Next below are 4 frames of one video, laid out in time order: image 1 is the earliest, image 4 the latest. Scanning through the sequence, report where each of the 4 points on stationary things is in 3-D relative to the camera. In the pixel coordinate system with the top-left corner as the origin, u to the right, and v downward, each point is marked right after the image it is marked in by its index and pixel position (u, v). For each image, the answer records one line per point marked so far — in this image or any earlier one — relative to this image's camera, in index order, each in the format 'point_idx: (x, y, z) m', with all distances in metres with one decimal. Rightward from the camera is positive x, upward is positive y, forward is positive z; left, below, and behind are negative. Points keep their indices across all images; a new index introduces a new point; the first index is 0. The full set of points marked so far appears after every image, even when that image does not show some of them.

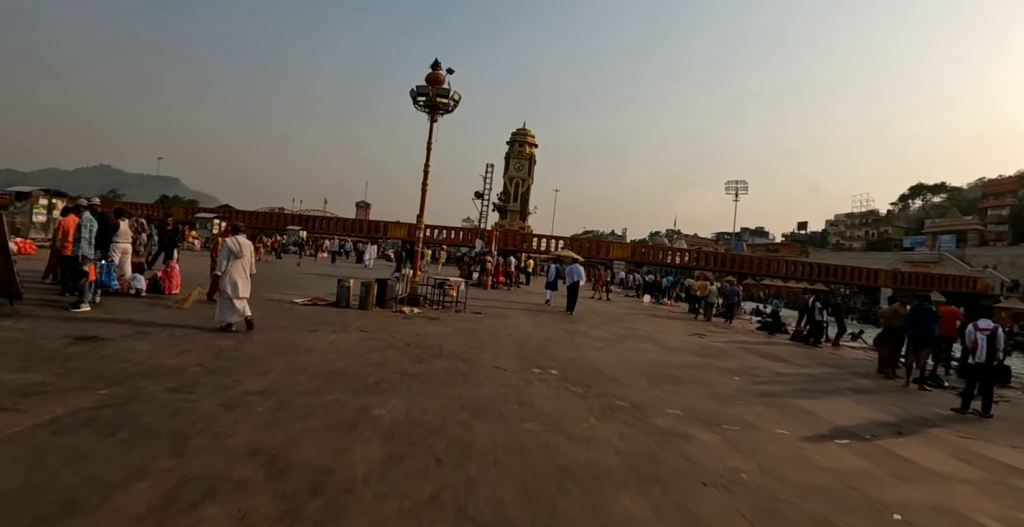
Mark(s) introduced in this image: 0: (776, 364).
0: (+6.6, -2.5, +11.8) m
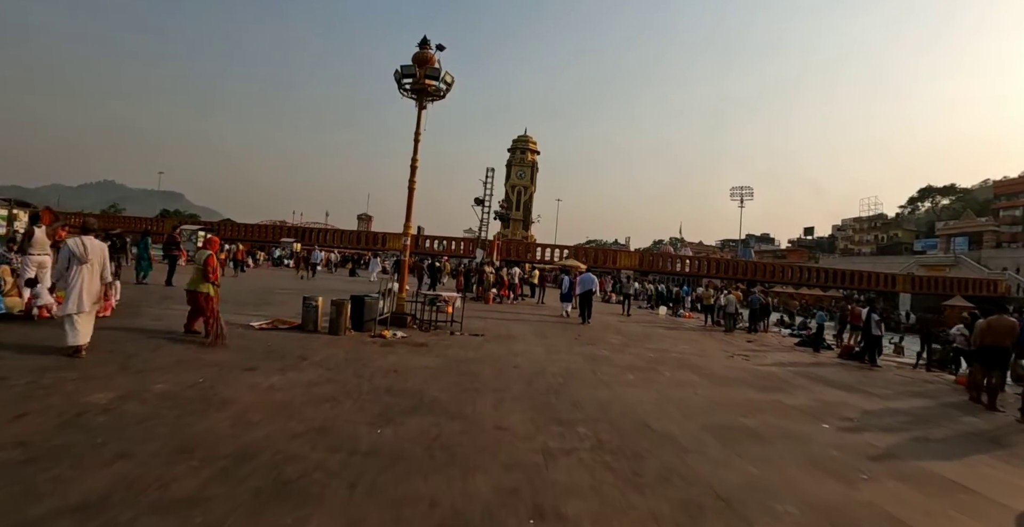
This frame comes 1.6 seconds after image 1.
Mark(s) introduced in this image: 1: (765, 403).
0: (+6.8, -2.6, +9.4) m
1: (+4.1, -2.3, +7.7) m
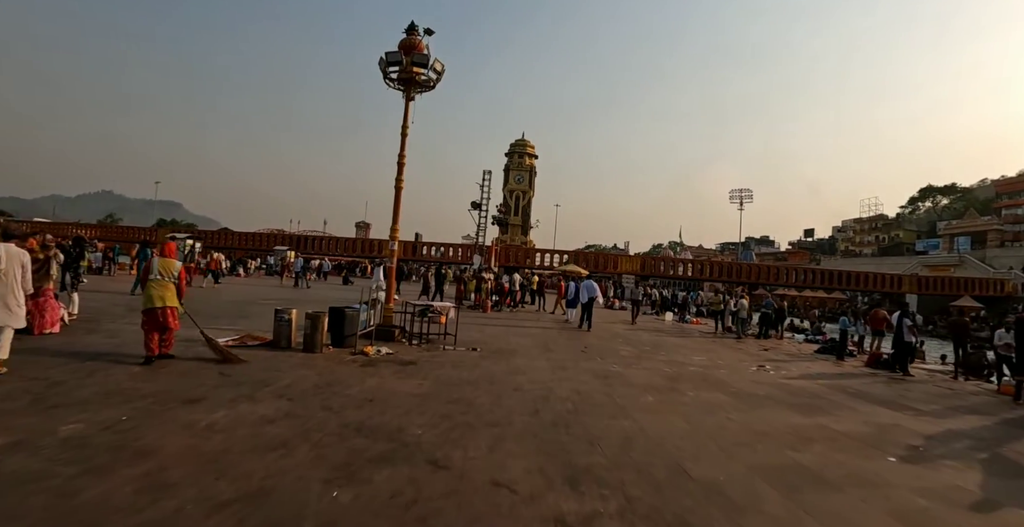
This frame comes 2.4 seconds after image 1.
0: (+6.8, -2.6, +8.2) m
1: (+4.1, -2.3, +6.5) m
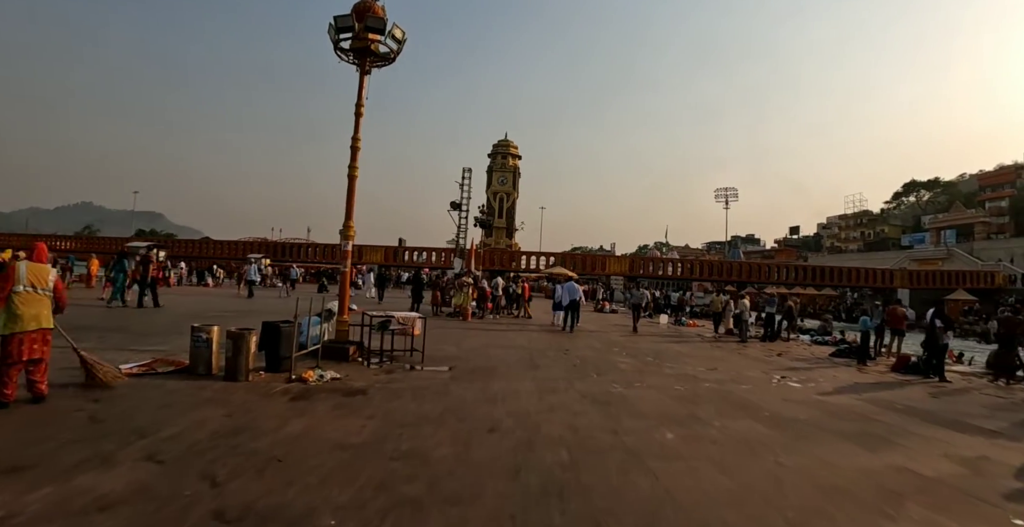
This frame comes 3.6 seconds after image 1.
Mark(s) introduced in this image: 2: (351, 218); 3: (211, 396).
0: (+6.5, -2.5, +6.5) m
1: (+3.9, -2.2, +4.8) m
2: (-3.2, +0.9, +9.3) m
3: (-4.1, -1.8, +6.4) m
